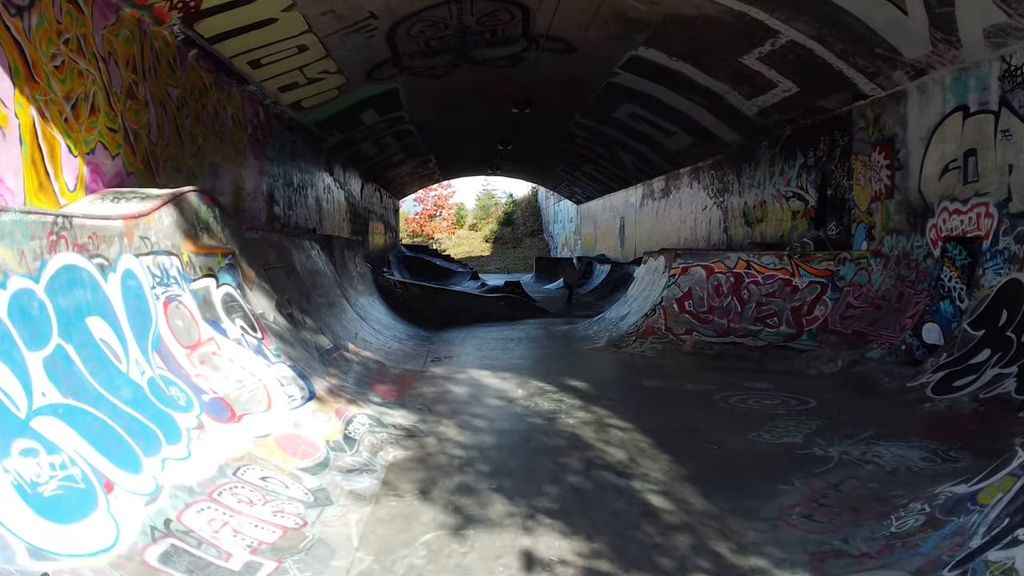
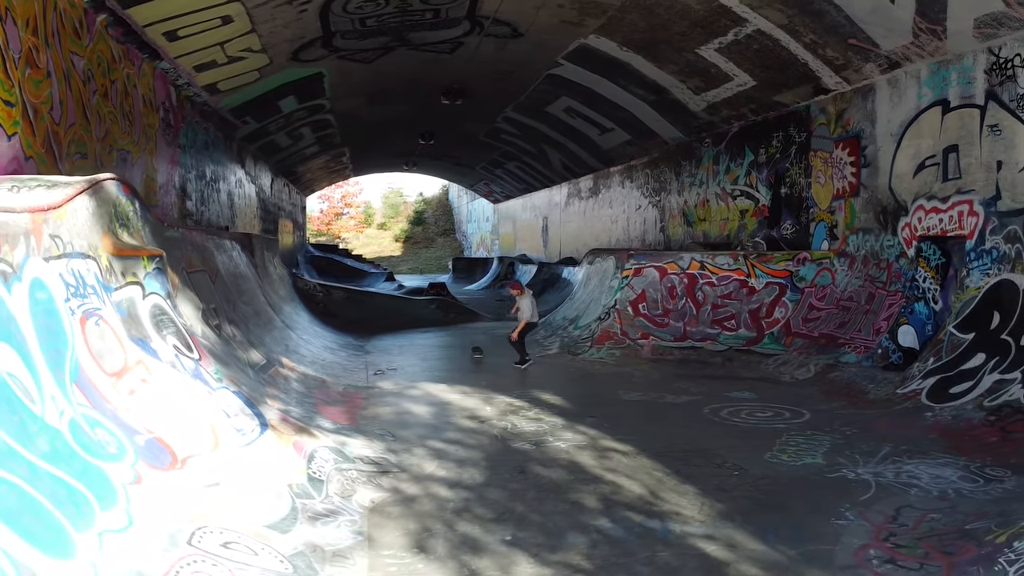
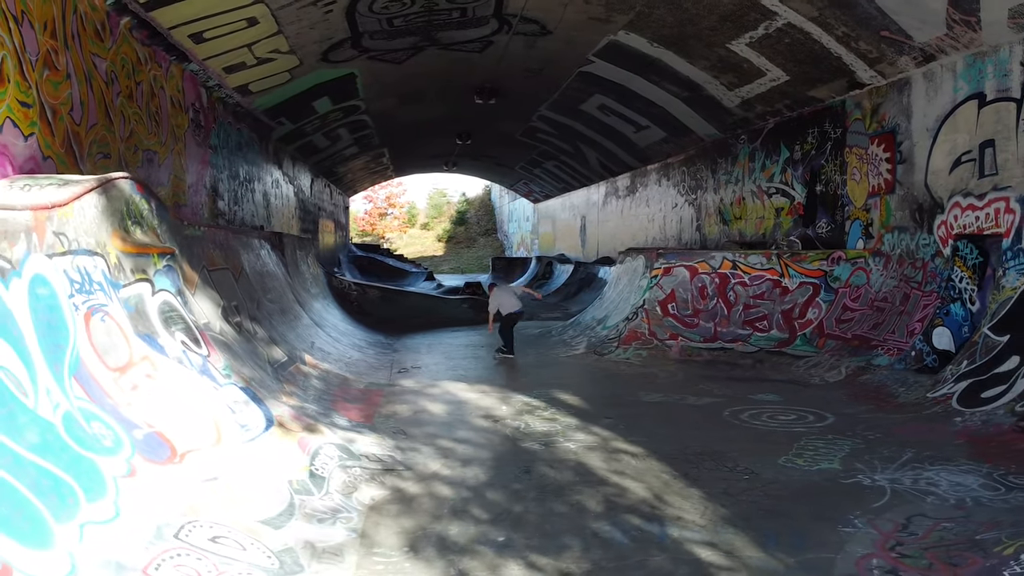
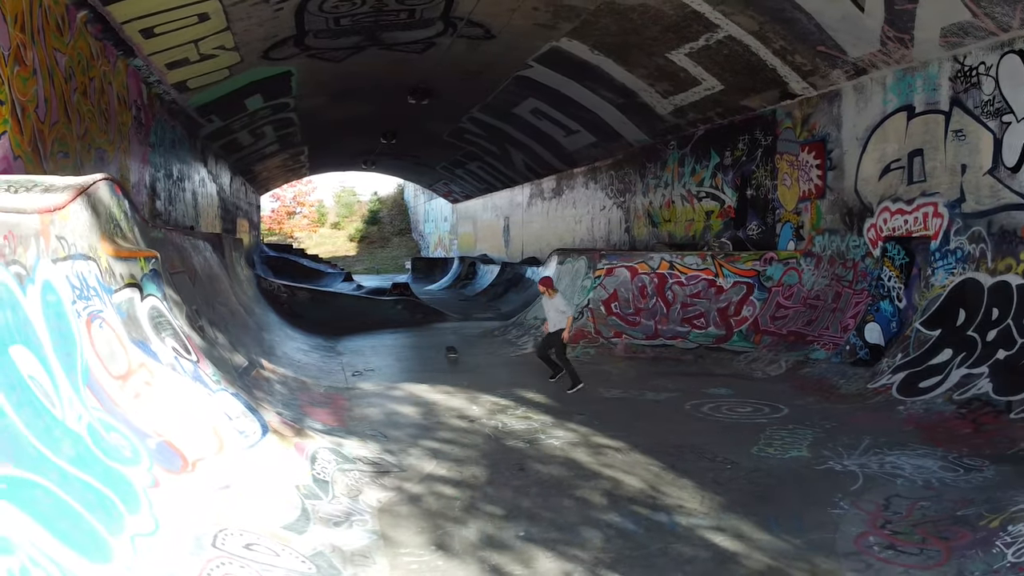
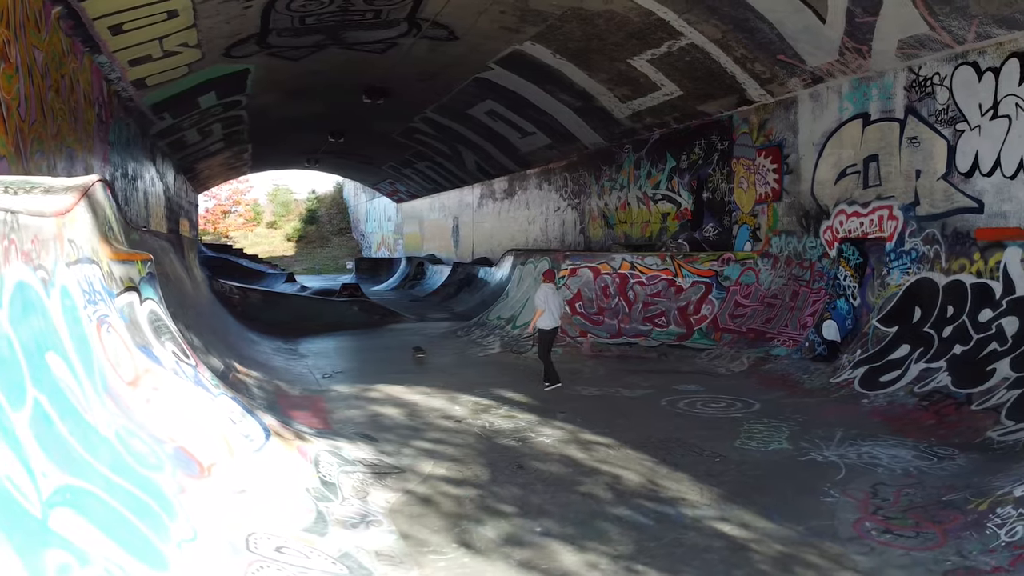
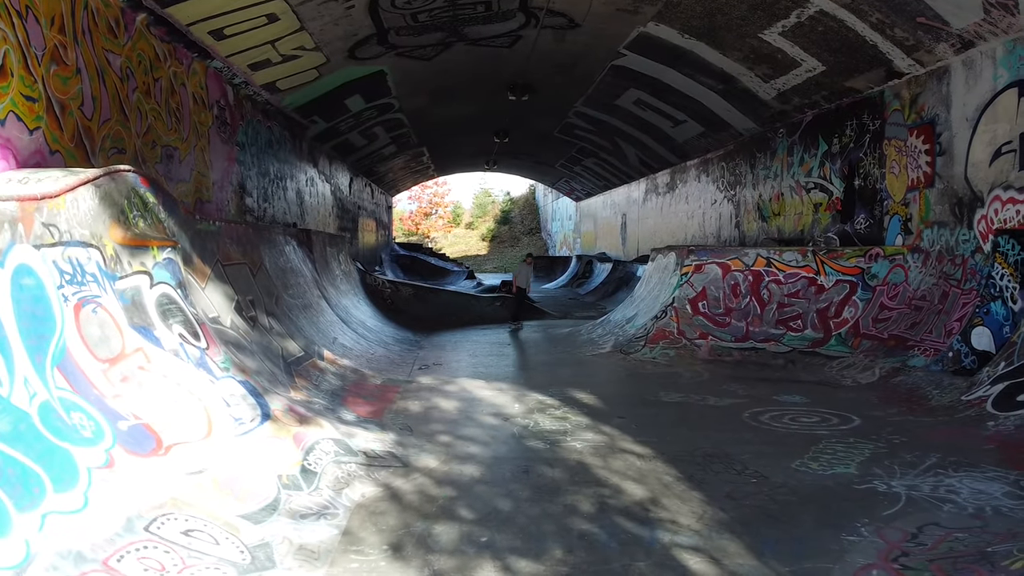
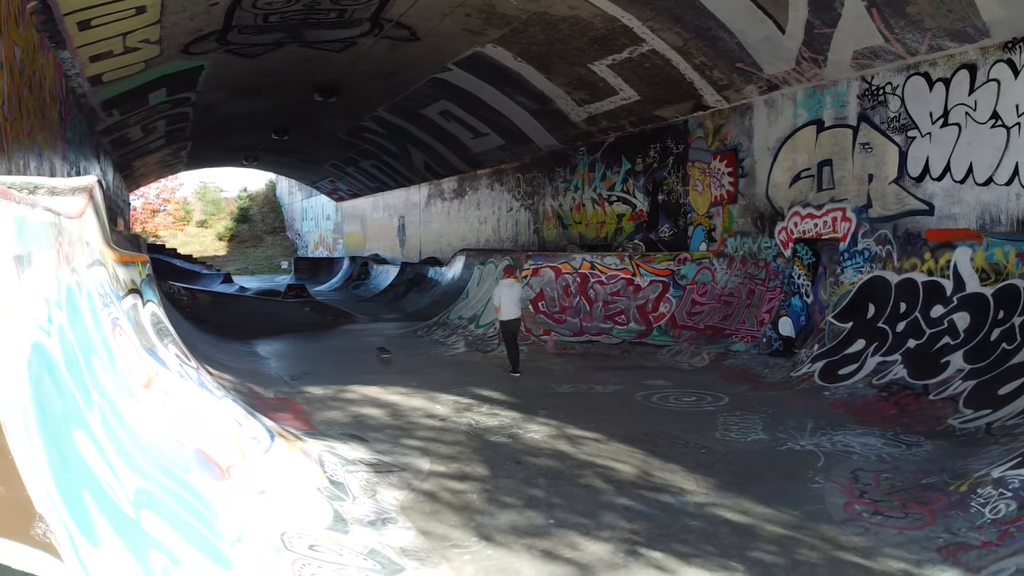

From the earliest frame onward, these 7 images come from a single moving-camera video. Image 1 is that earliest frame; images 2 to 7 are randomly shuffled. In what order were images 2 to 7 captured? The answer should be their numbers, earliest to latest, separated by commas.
6, 3, 2, 4, 5, 7
